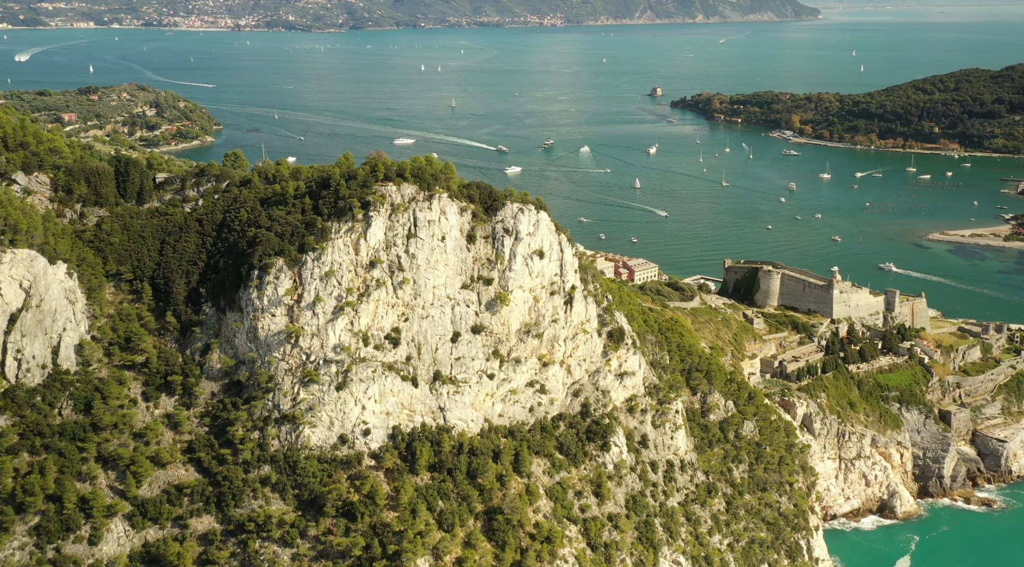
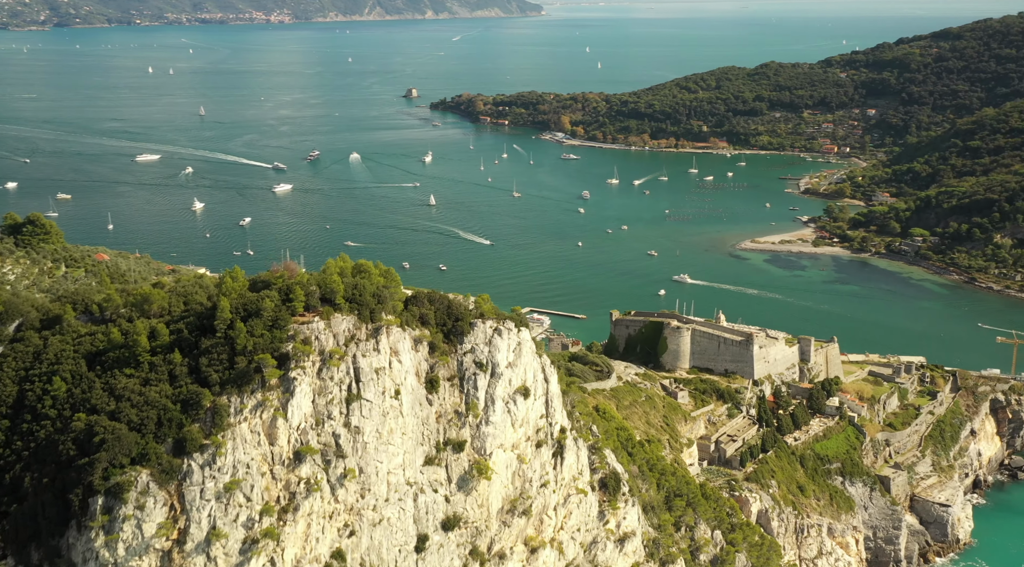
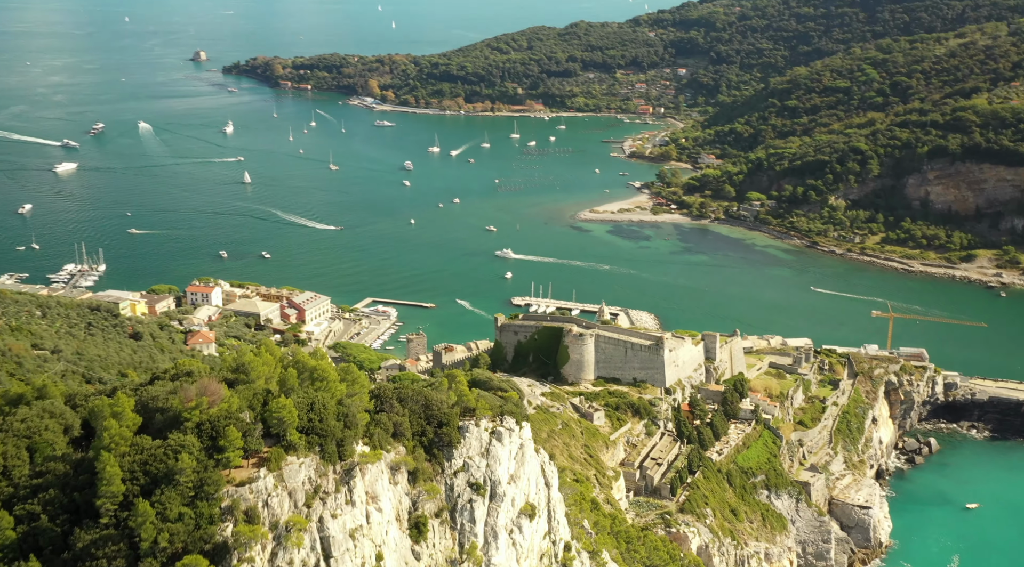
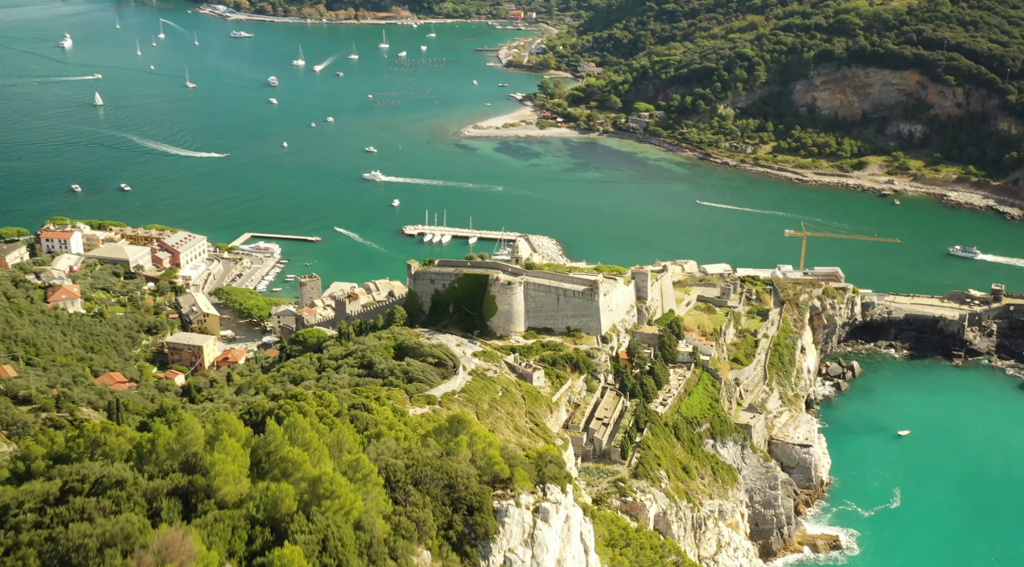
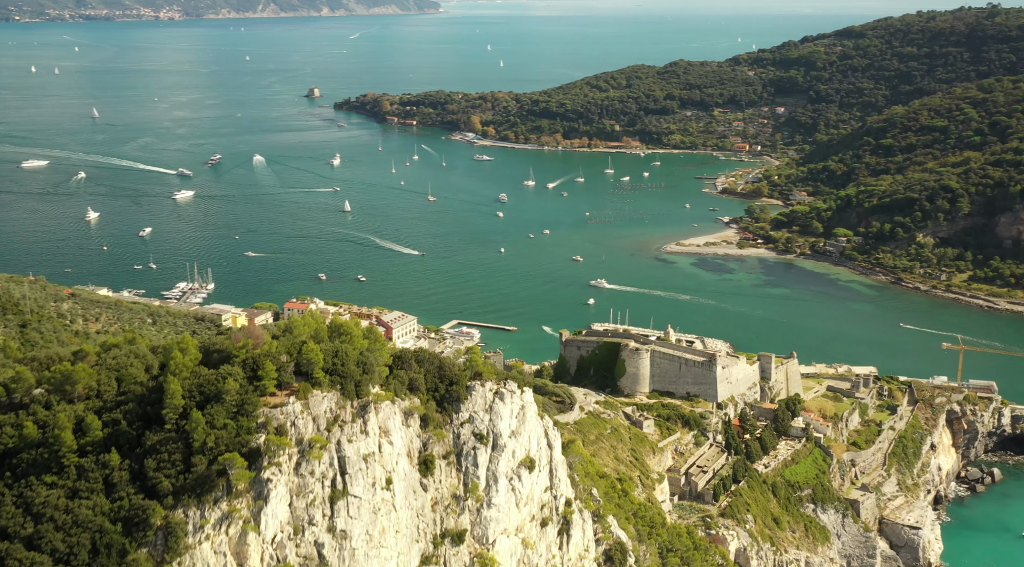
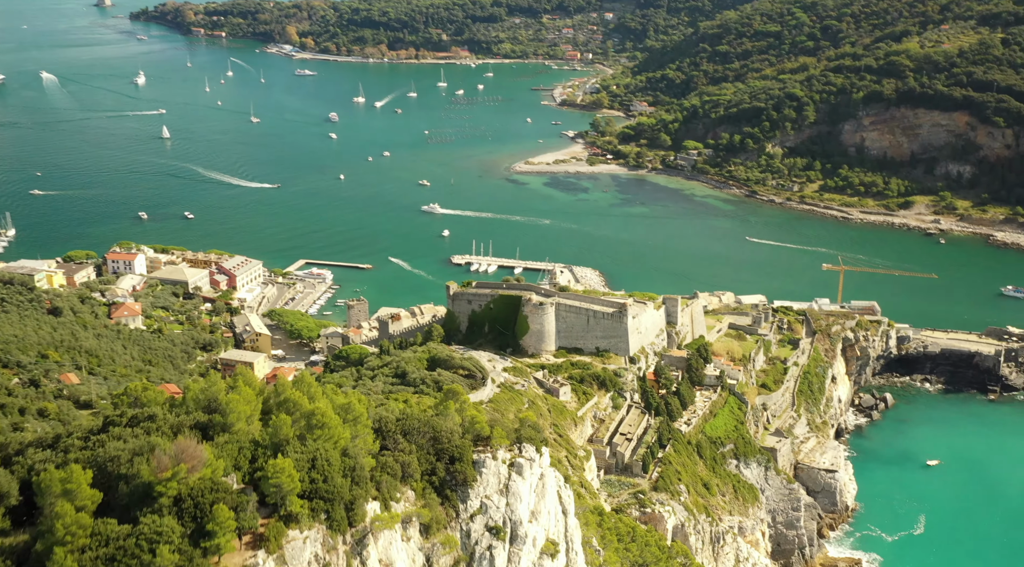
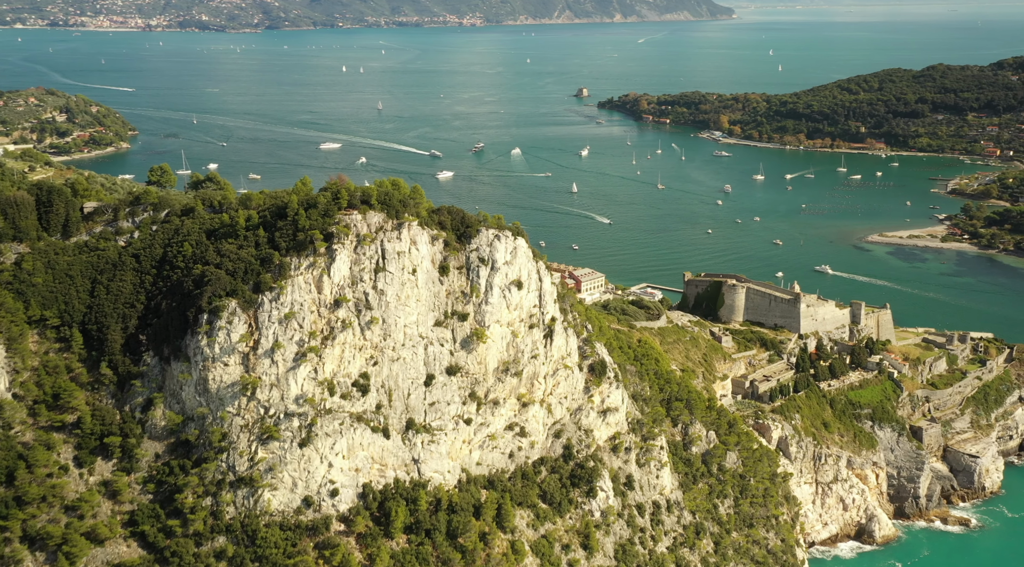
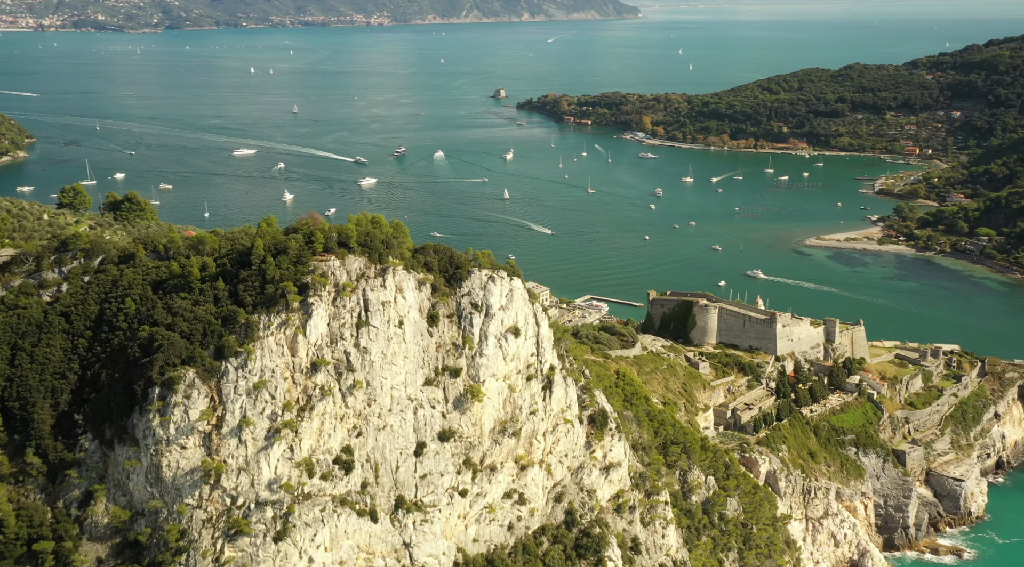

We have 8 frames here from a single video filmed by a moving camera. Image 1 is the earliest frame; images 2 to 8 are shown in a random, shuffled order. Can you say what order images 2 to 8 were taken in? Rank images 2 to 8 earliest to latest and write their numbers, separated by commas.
7, 8, 2, 5, 3, 6, 4
